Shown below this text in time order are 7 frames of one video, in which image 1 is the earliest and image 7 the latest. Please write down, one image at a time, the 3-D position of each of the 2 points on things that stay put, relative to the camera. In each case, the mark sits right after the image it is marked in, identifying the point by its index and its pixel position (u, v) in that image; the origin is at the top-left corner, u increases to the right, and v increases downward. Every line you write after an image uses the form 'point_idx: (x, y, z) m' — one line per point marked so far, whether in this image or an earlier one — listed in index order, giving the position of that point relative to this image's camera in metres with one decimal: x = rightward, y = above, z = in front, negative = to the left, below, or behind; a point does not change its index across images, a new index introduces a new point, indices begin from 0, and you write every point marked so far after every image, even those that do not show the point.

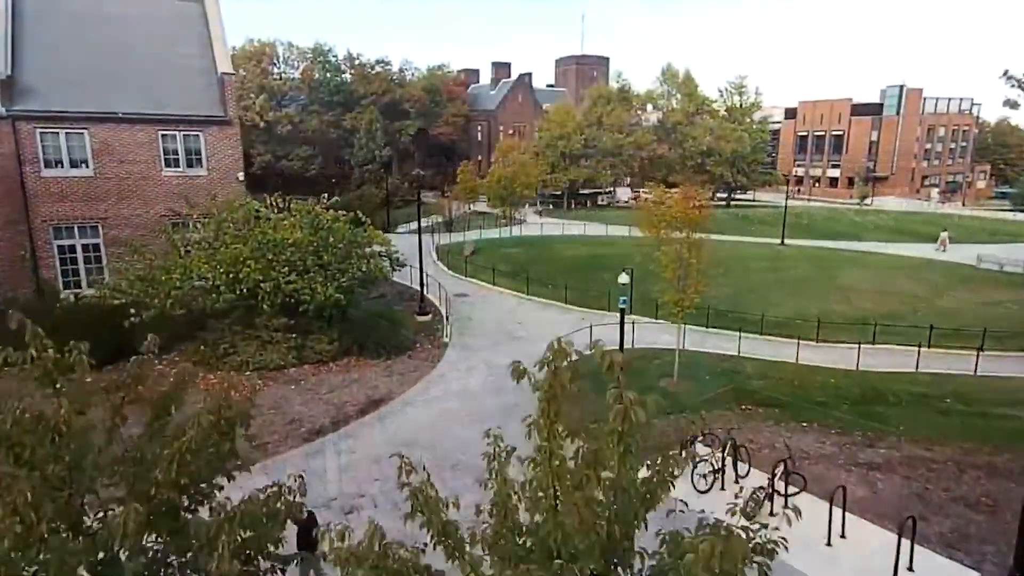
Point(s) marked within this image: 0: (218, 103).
0: (-8.1, +5.0, +19.8) m
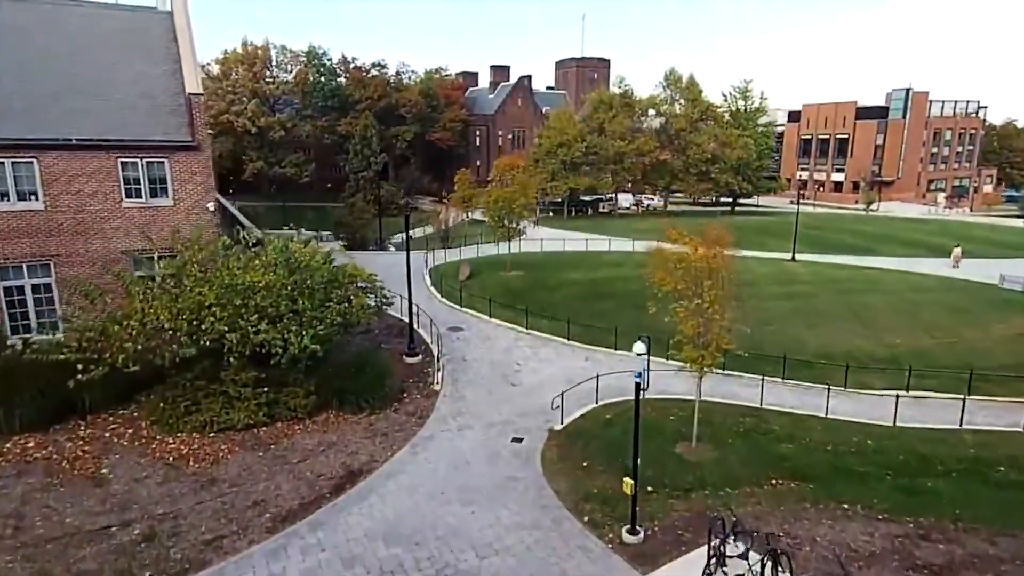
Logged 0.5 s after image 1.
0: (-8.2, +4.0, +17.9) m
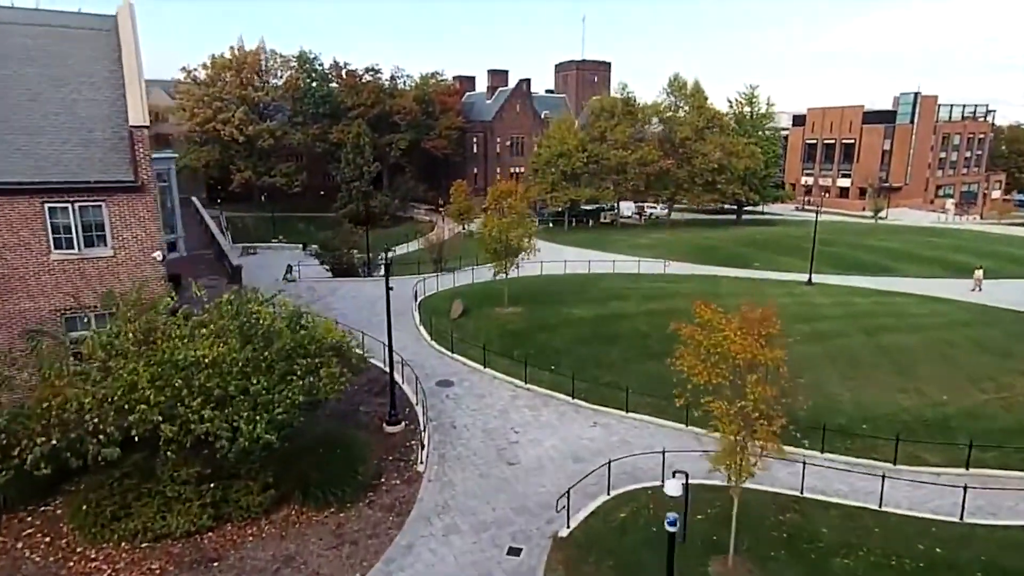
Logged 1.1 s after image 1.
0: (-8.3, +2.6, +15.3) m
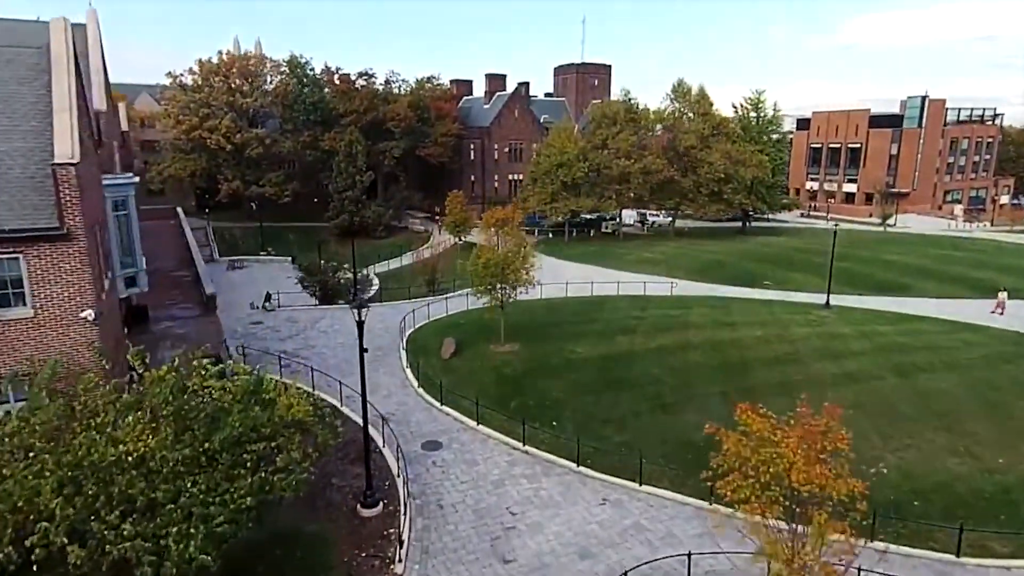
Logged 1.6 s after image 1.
0: (-8.4, +1.4, +12.9) m
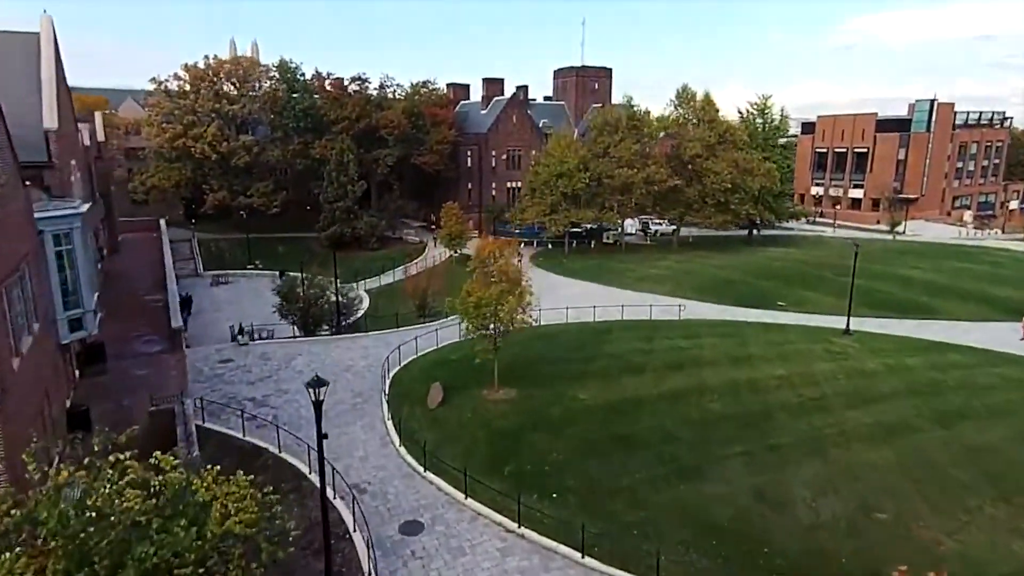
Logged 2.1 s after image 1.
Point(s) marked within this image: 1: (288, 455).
0: (-8.5, +0.2, +10.4) m
1: (-5.6, -4.2, +17.9) m
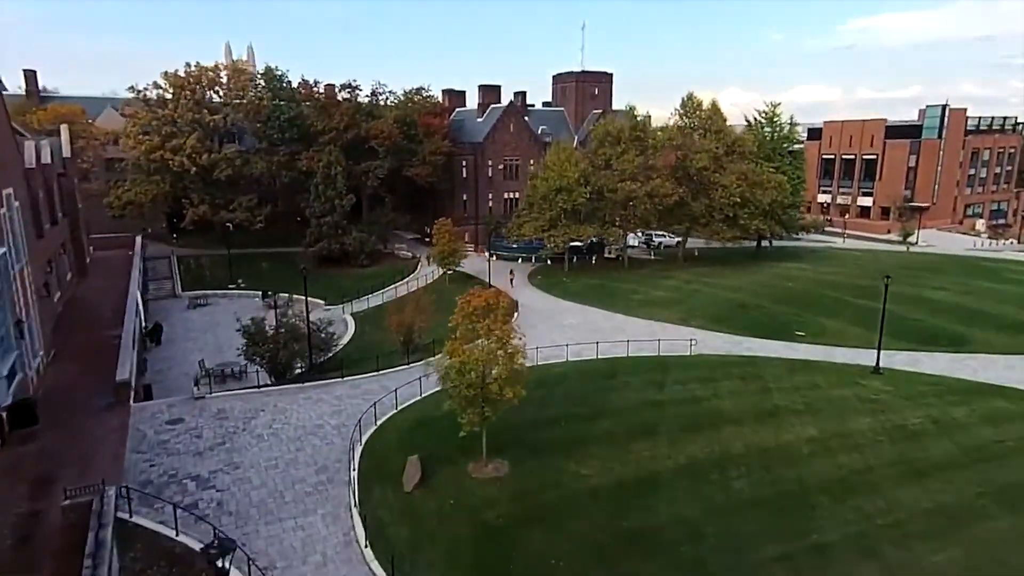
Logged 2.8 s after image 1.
0: (-8.7, -1.2, +7.2) m
1: (-5.8, -5.6, +14.7) m
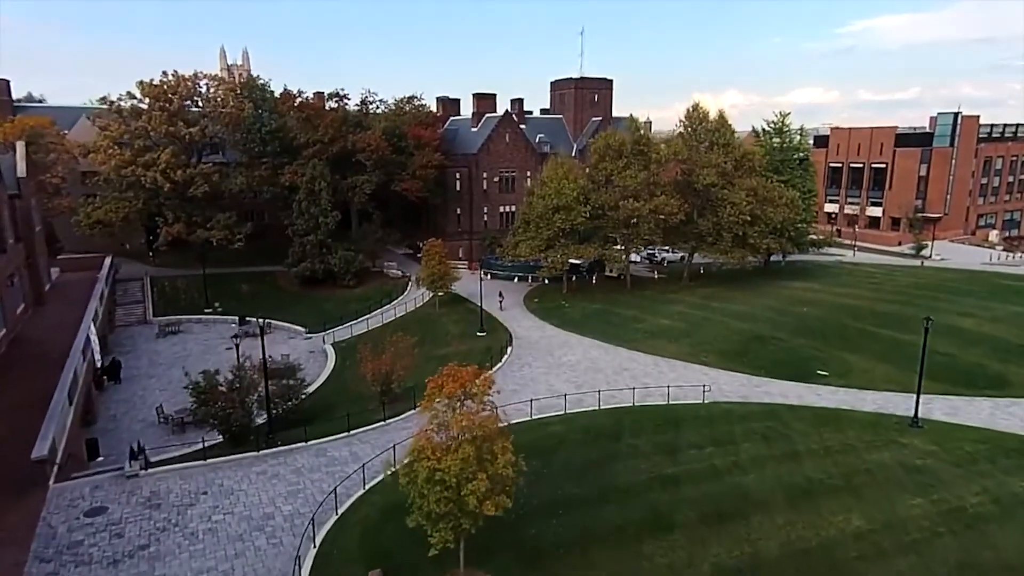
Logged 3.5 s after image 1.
0: (-9.1, -2.8, +3.7) m
1: (-6.2, -7.2, +11.2) m
